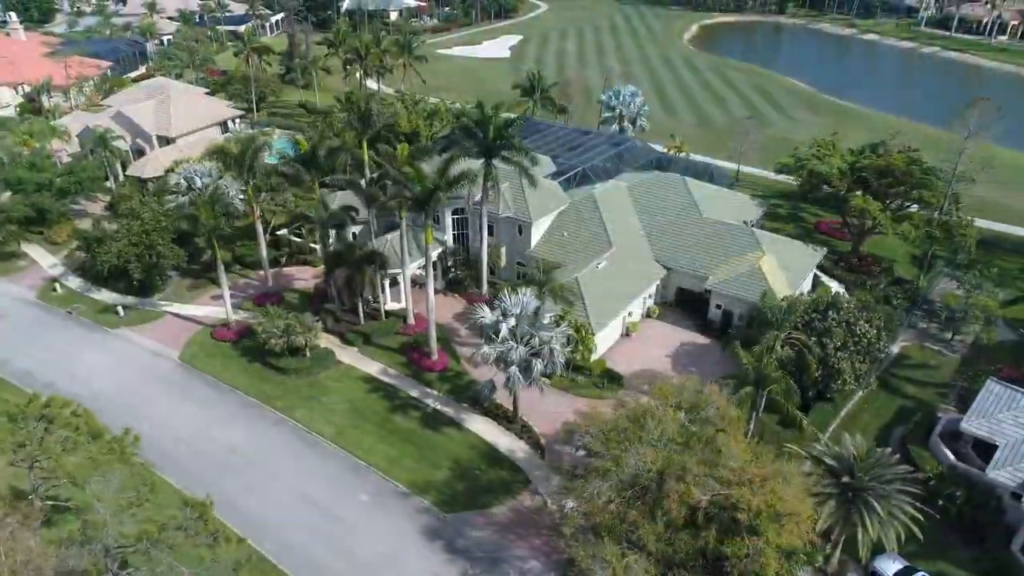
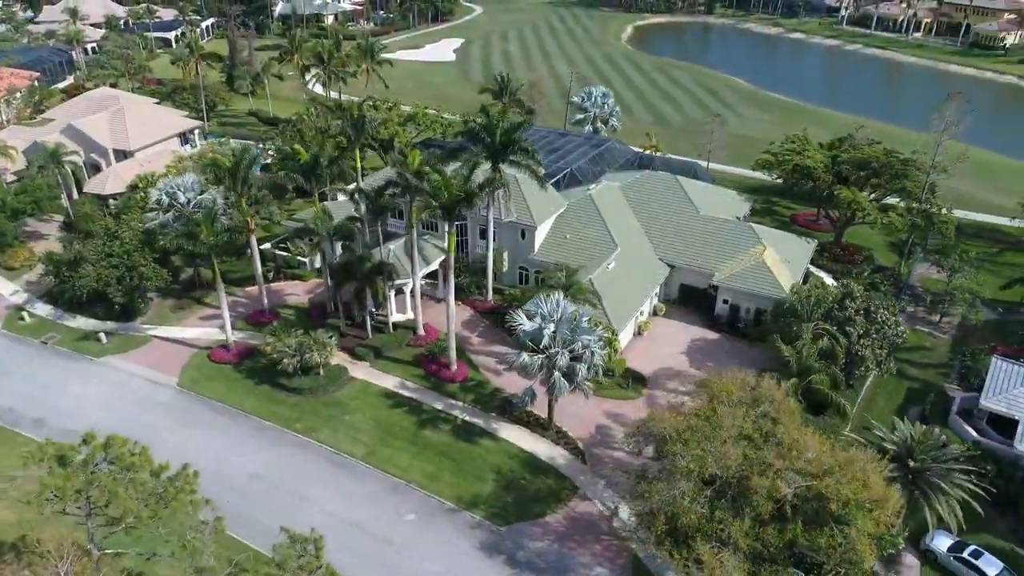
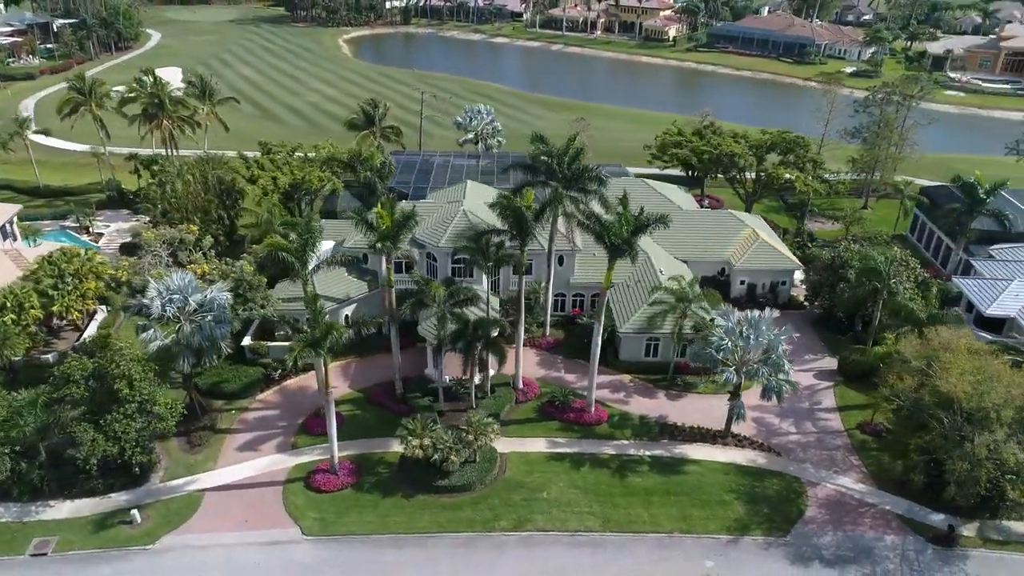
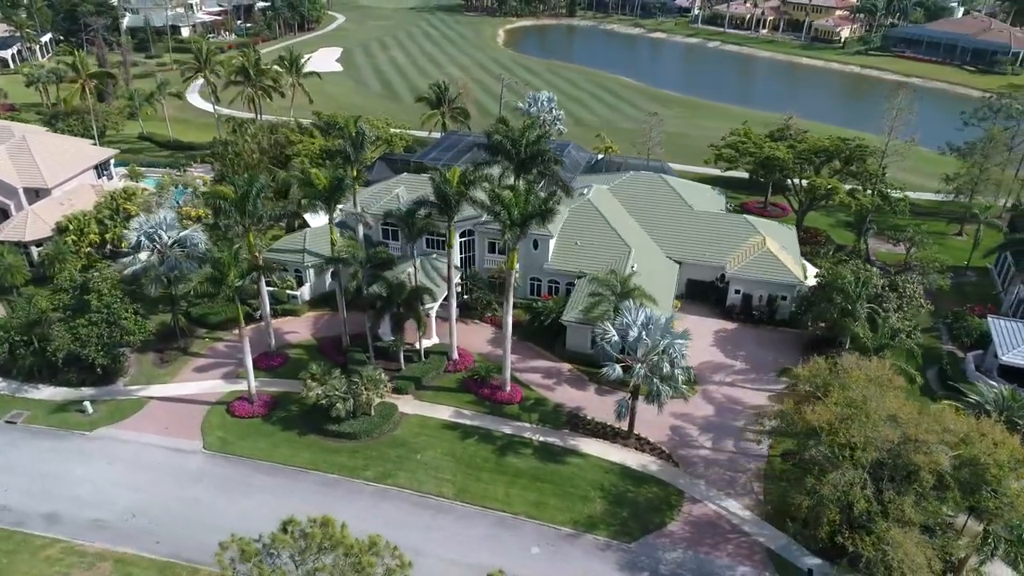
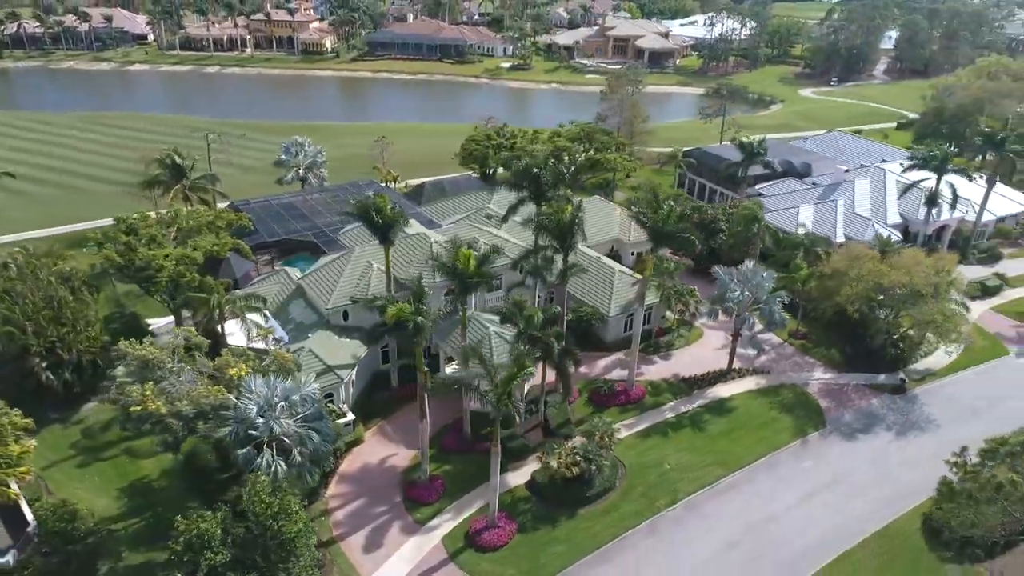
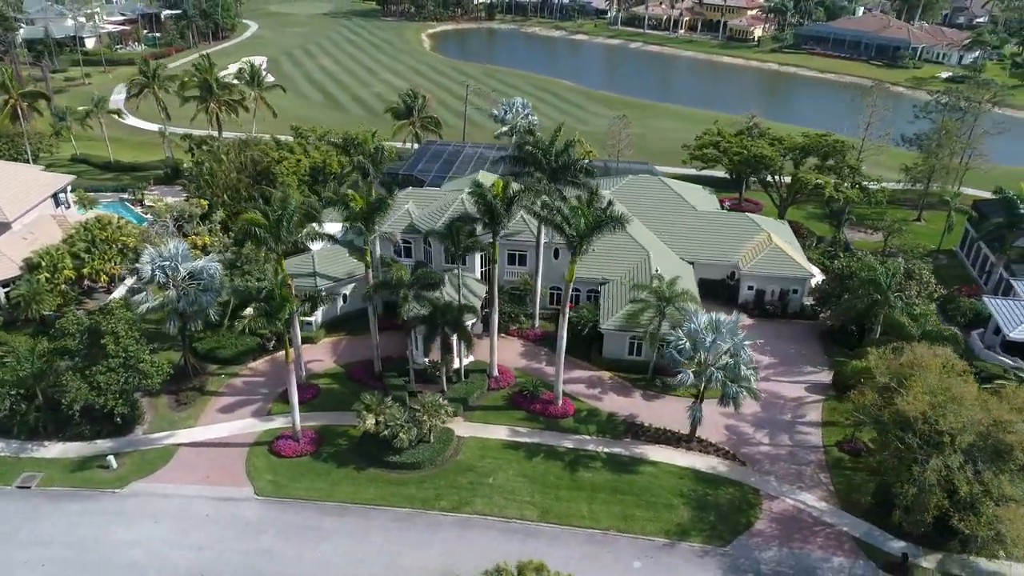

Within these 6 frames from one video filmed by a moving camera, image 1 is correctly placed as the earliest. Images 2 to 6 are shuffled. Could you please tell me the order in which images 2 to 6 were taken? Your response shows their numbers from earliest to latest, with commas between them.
2, 4, 6, 3, 5
